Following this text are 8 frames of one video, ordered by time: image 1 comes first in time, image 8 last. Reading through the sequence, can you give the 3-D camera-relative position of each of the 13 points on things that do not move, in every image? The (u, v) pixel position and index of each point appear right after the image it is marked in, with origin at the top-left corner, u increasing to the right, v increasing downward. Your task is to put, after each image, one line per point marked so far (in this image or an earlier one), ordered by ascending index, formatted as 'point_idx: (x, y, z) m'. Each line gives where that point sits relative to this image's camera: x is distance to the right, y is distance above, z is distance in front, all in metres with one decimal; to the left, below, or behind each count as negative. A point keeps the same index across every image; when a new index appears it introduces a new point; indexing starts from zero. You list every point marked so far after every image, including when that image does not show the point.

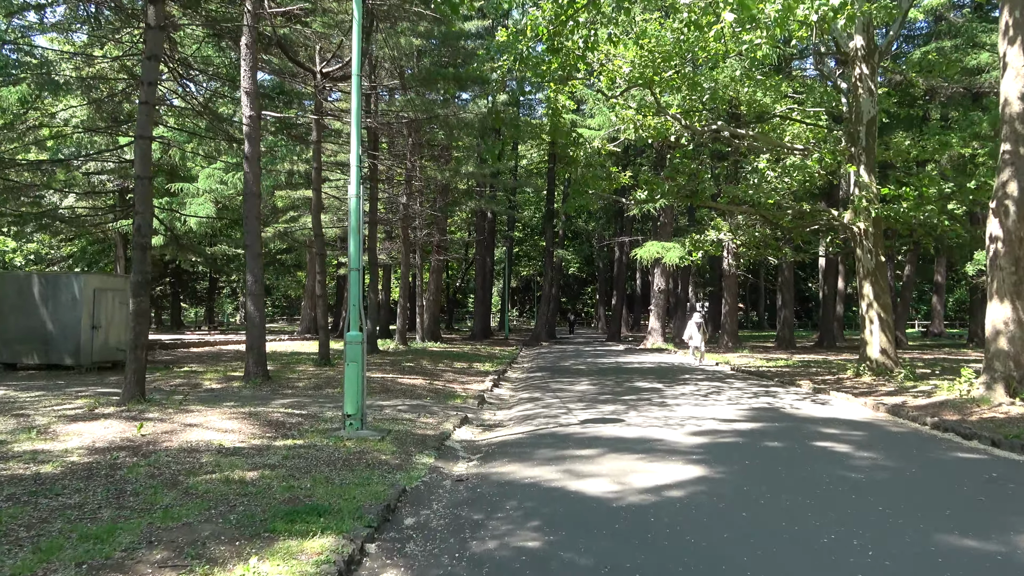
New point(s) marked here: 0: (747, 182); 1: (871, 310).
0: (+5.1, +2.3, +16.8) m
1: (+6.6, -0.4, +14.2) m
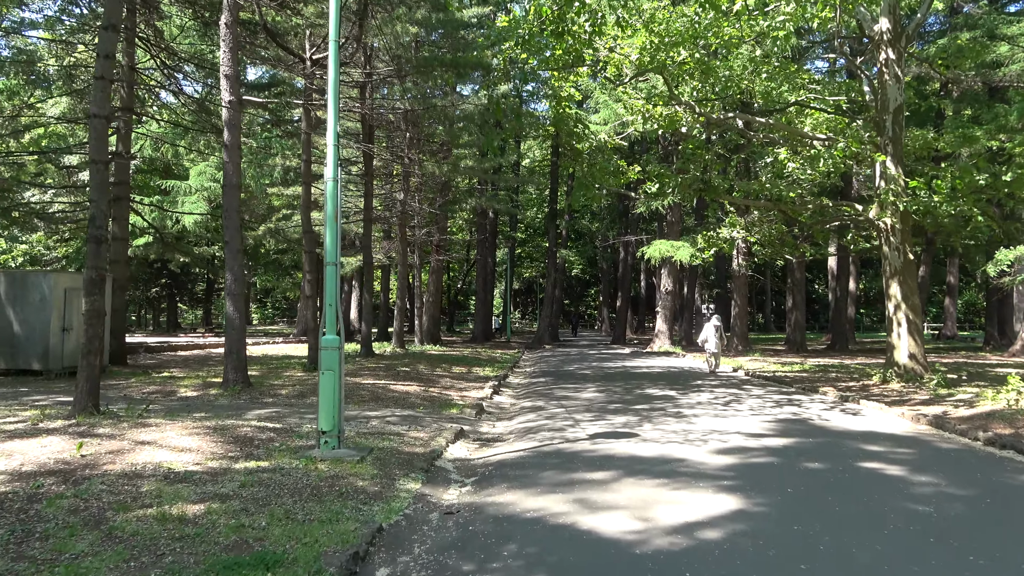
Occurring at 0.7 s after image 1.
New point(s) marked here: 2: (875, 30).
0: (+5.1, +2.3, +15.8) m
1: (+6.6, -0.4, +13.2) m
2: (+6.5, +4.6, +13.9) m
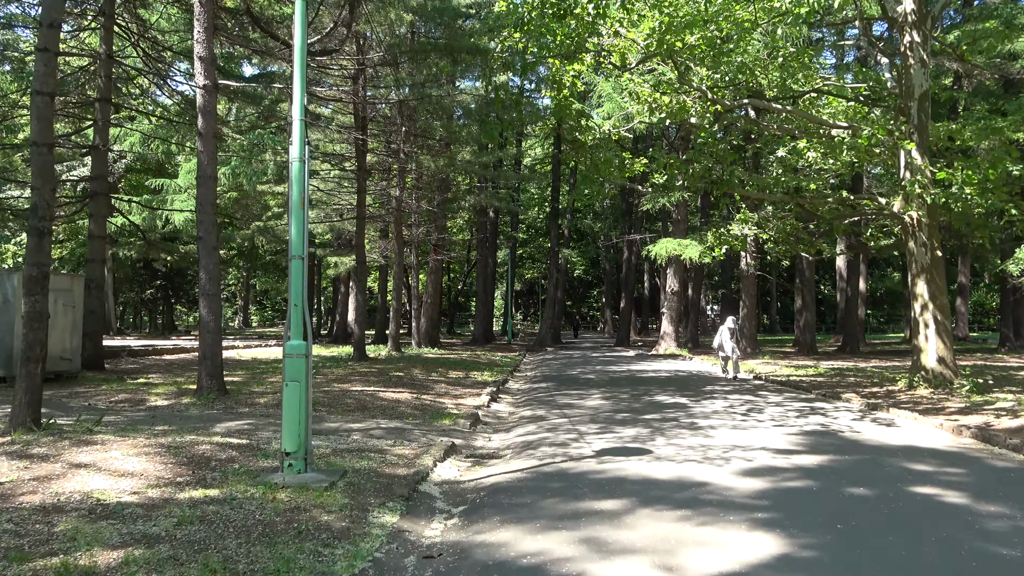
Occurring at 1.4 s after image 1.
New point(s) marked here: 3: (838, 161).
0: (+5.1, +2.3, +15.0) m
1: (+6.6, -0.4, +12.3) m
2: (+6.5, +4.6, +13.0) m
3: (+5.8, +2.3, +13.8) m
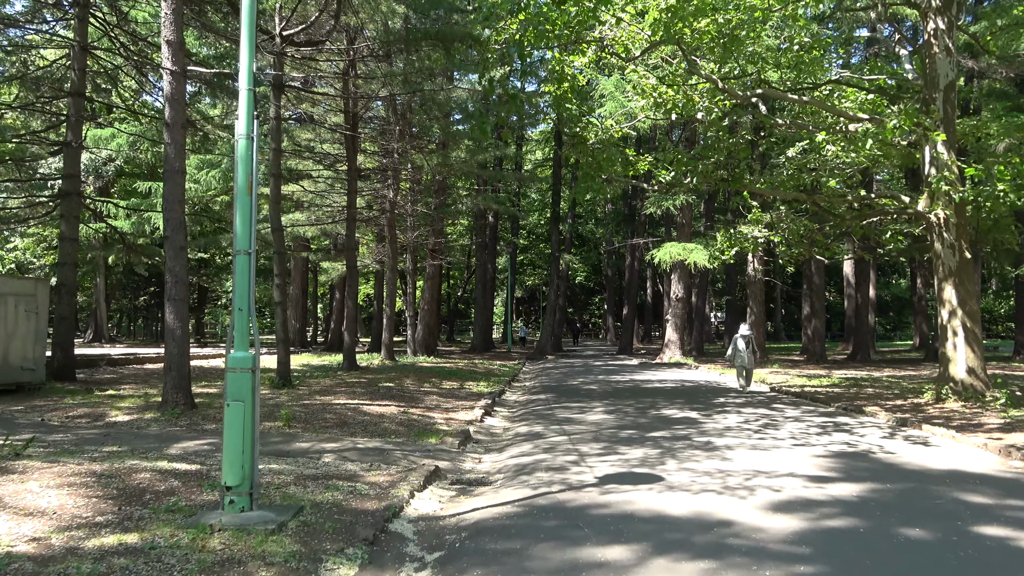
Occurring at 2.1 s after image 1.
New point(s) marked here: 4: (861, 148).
0: (+5.1, +2.2, +14.1) m
1: (+6.5, -0.4, +11.4) m
2: (+6.4, +4.6, +12.1) m
3: (+5.7, +2.2, +12.9) m
4: (+5.3, +2.1, +11.7) m
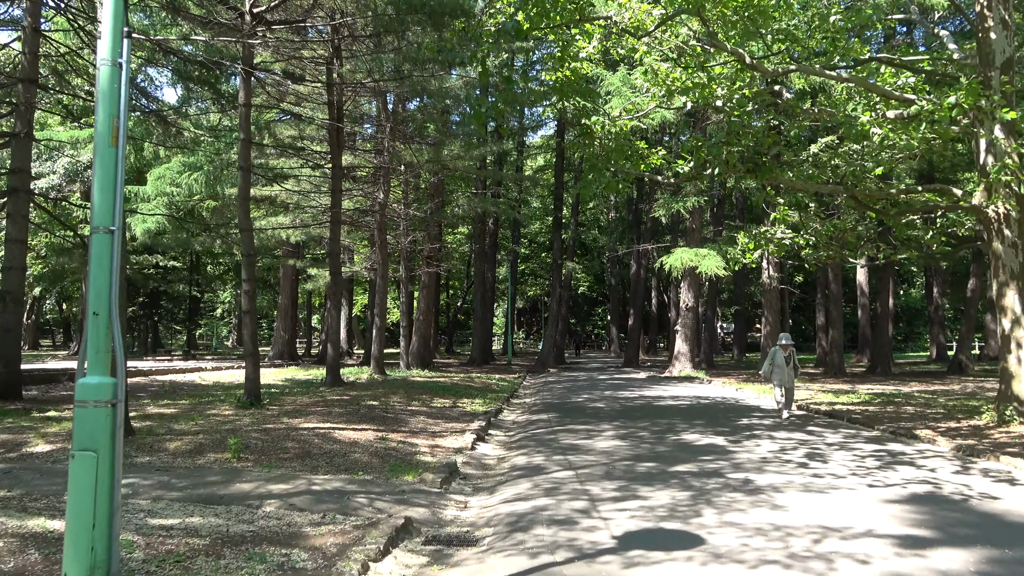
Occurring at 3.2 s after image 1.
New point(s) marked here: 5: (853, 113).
0: (+5.0, +2.1, +12.6) m
1: (+6.5, -0.5, +9.9) m
2: (+6.4, +4.5, +10.7) m
3: (+5.7, +2.1, +11.5) m
4: (+5.3, +2.0, +10.3) m
5: (+5.0, +2.6, +11.5) m
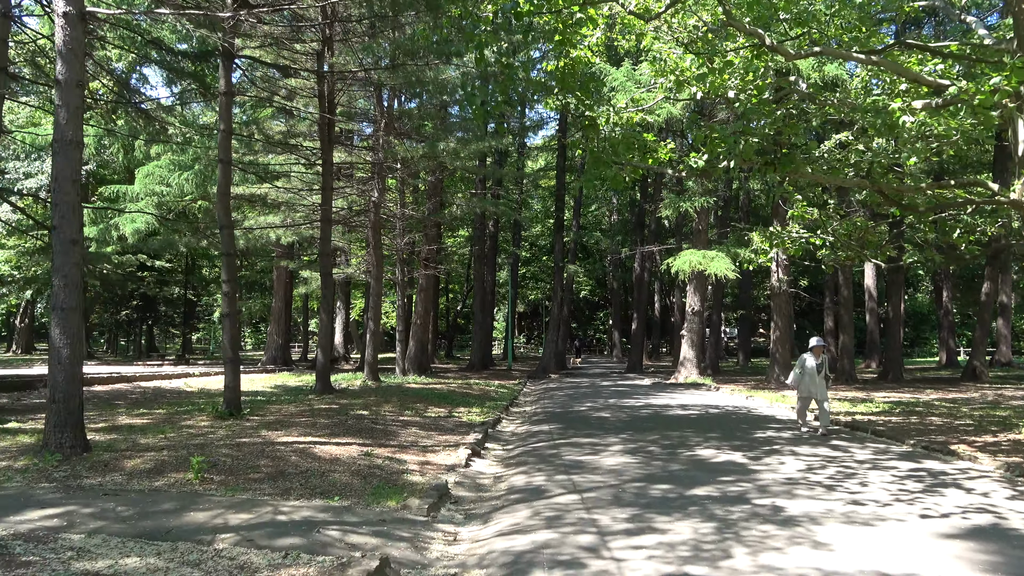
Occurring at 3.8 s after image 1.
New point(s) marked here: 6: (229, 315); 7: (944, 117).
0: (+5.0, +2.0, +11.8) m
1: (+6.4, -0.5, +9.1) m
2: (+6.3, +4.4, +9.9) m
3: (+5.7, +2.1, +10.7) m
4: (+5.2, +2.0, +9.5) m
5: (+5.0, +2.5, +10.7) m
6: (-4.0, -0.4, +11.0) m
7: (+5.4, +2.1, +9.9) m
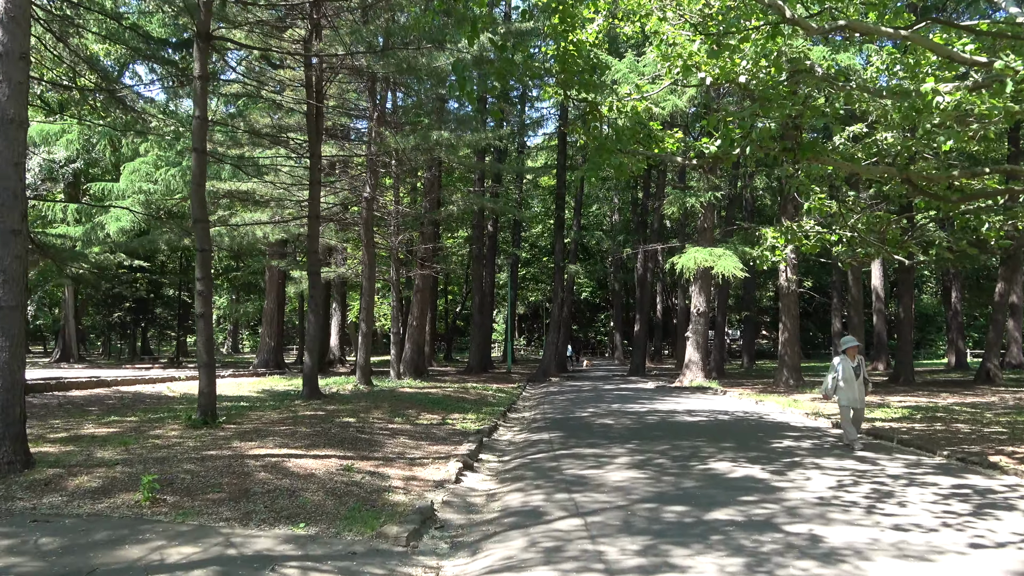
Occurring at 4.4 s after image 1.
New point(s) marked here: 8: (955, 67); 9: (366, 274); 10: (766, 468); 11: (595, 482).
0: (+5.0, +2.1, +11.0) m
1: (+6.4, -0.5, +8.3) m
2: (+6.3, +4.5, +9.2) m
3: (+5.6, +2.1, +9.9) m
4: (+5.2, +2.1, +8.7) m
5: (+4.9, +2.6, +9.9) m
6: (-4.1, -0.4, +10.2) m
7: (+5.4, +2.2, +9.2) m
8: (+5.2, +2.6, +9.3) m
9: (-3.6, +0.3, +19.4) m
10: (+2.5, -1.8, +7.6) m
11: (+0.8, -1.7, +7.0) m
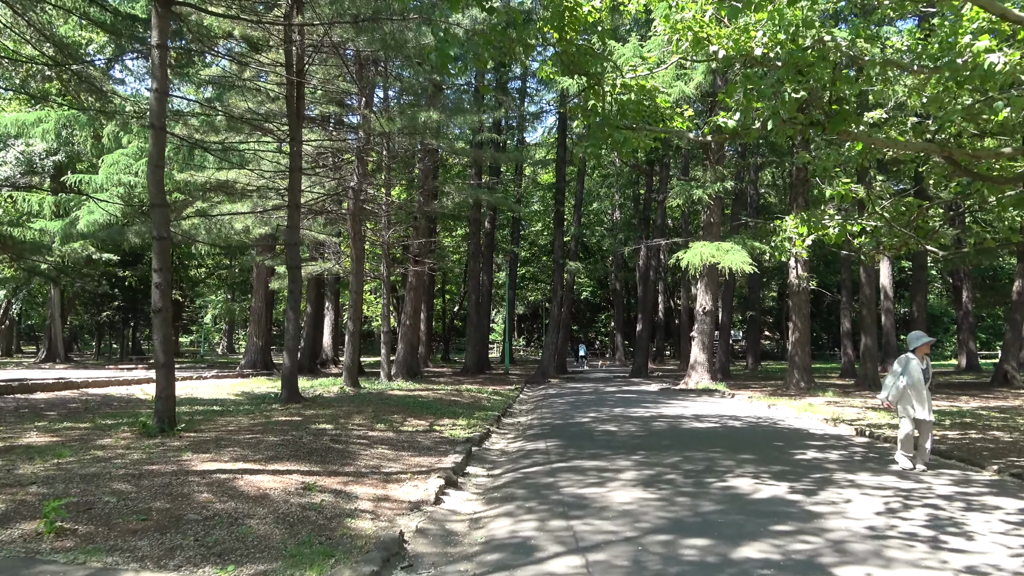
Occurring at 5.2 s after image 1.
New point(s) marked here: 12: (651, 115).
0: (+4.9, +2.2, +10.0) m
1: (+6.3, -0.4, +7.3) m
2: (+6.2, +4.6, +8.1) m
3: (+5.6, +2.2, +8.9) m
4: (+5.1, +2.1, +7.6) m
5: (+4.9, +2.7, +8.8) m
6: (-4.1, -0.3, +9.2) m
7: (+5.3, +2.2, +8.1) m
8: (+5.1, +2.6, +8.3) m
9: (-3.7, +0.4, +18.4) m
10: (+2.4, -1.7, +6.6) m
11: (+0.7, -1.7, +6.0) m
12: (+2.1, +2.6, +11.7) m
